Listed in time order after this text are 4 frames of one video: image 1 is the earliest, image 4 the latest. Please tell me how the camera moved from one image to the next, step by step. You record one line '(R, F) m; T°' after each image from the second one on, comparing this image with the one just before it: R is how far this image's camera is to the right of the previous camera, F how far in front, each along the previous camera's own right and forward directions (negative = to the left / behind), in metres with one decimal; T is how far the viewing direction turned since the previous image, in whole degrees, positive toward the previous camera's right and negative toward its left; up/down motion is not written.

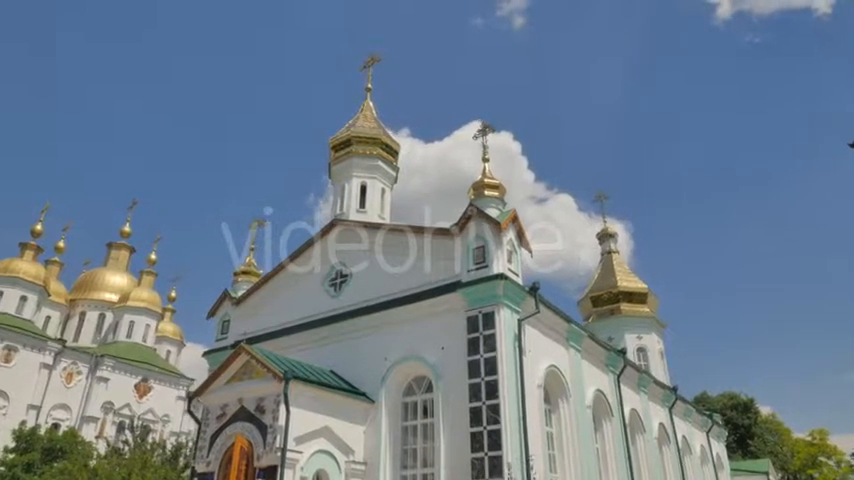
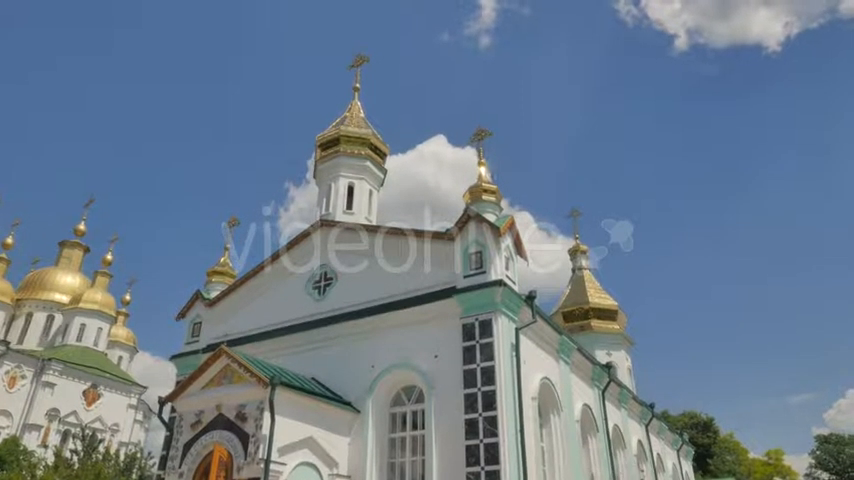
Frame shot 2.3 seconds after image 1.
(-0.8, +0.6) m; +4°
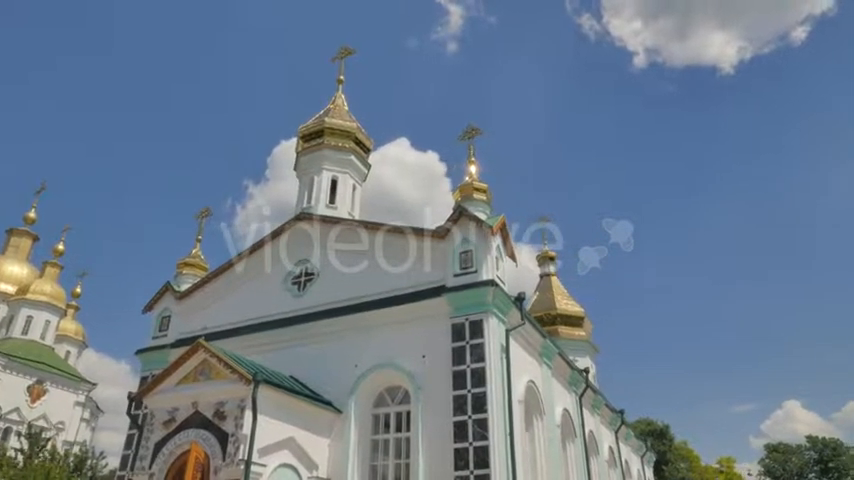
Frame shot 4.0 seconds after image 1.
(-0.7, +0.4) m; +4°
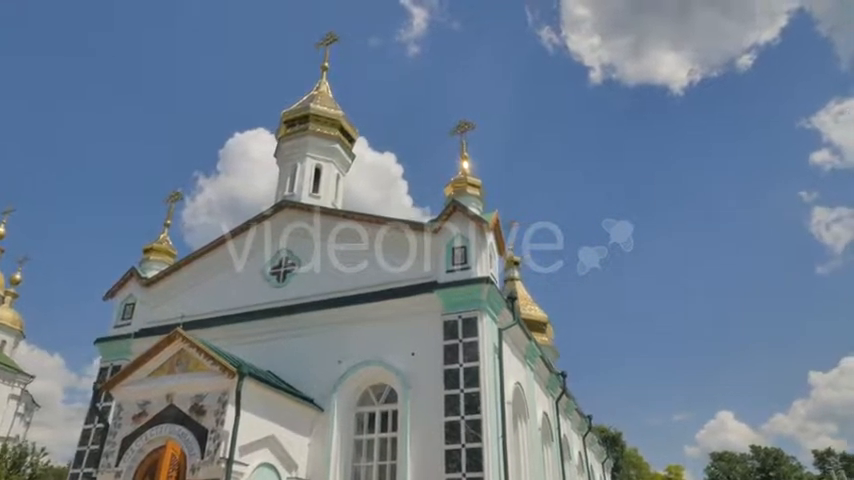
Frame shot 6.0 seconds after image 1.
(-0.8, +0.5) m; +4°
